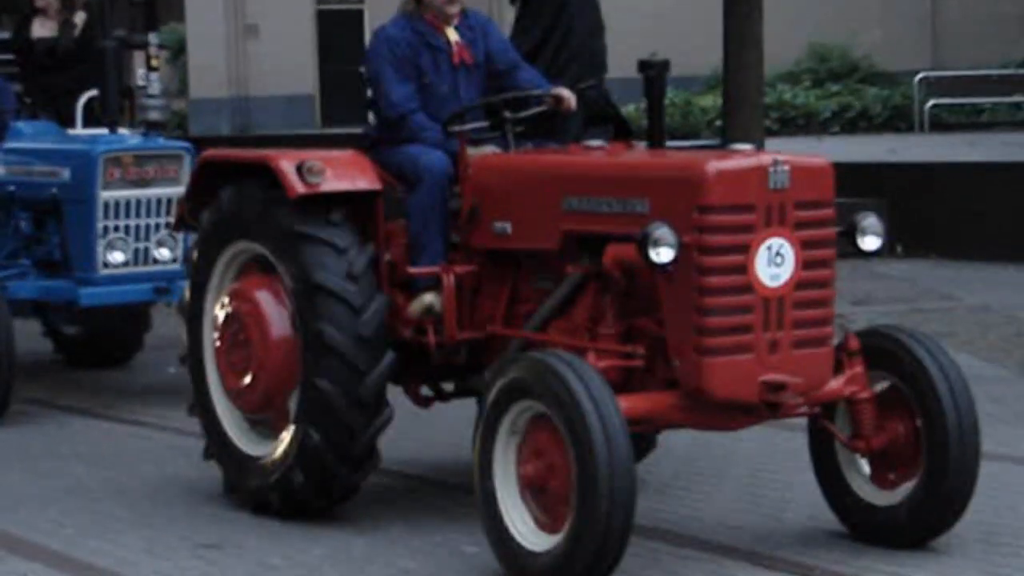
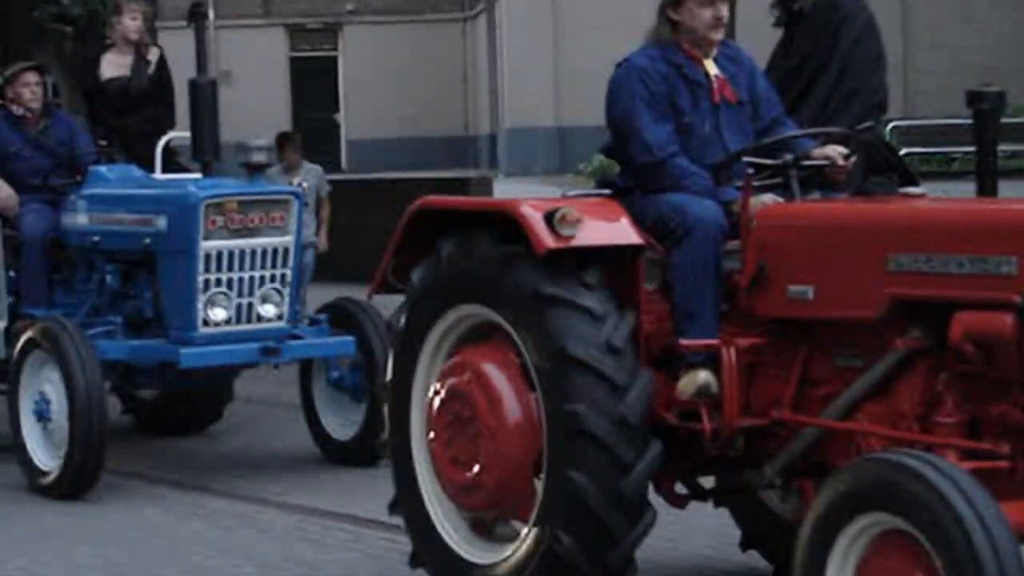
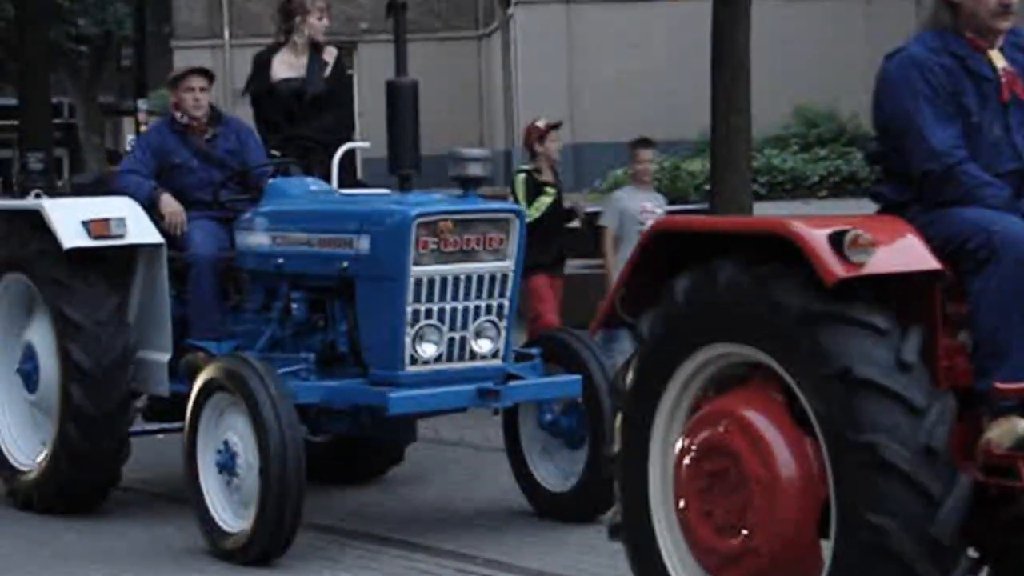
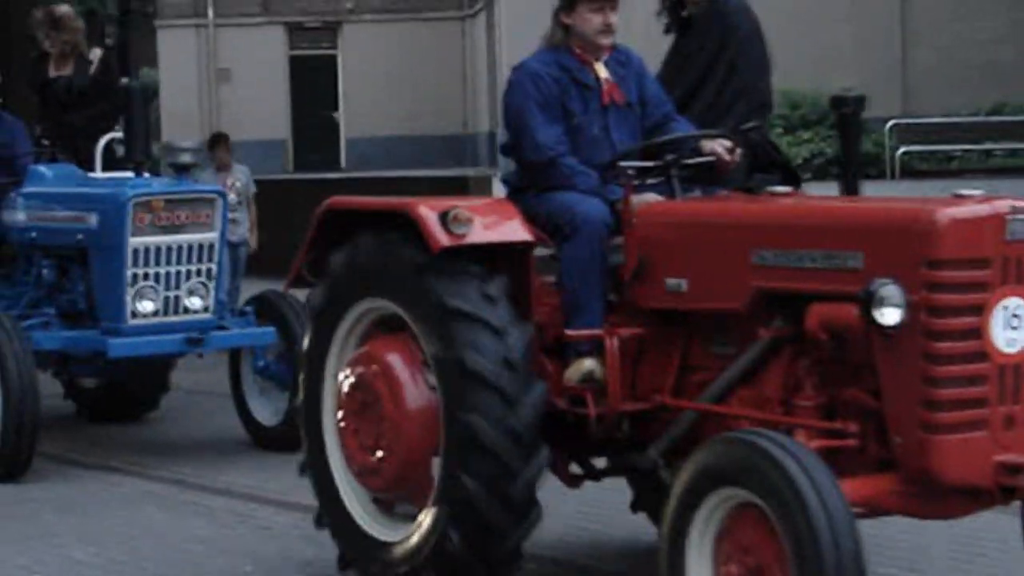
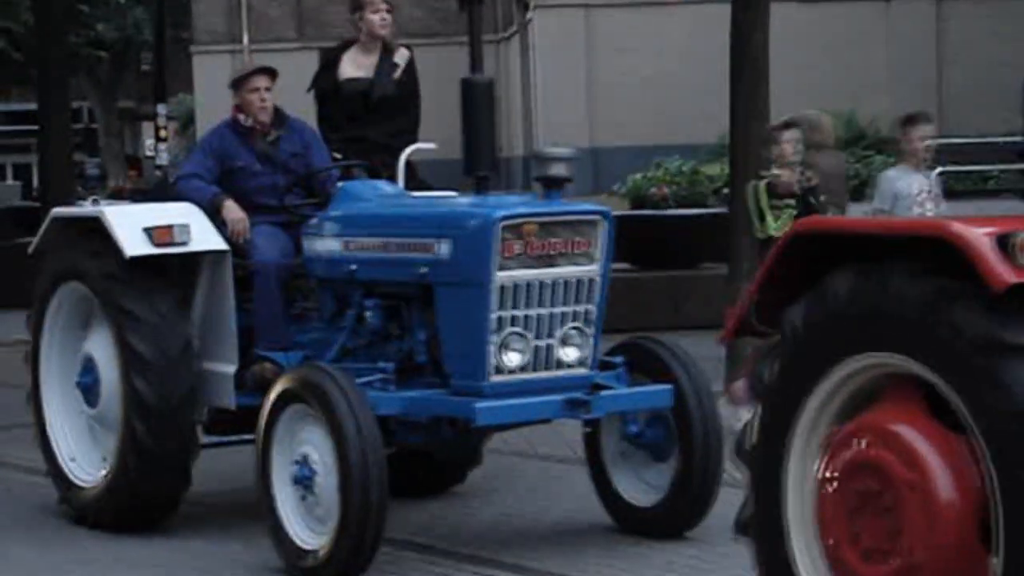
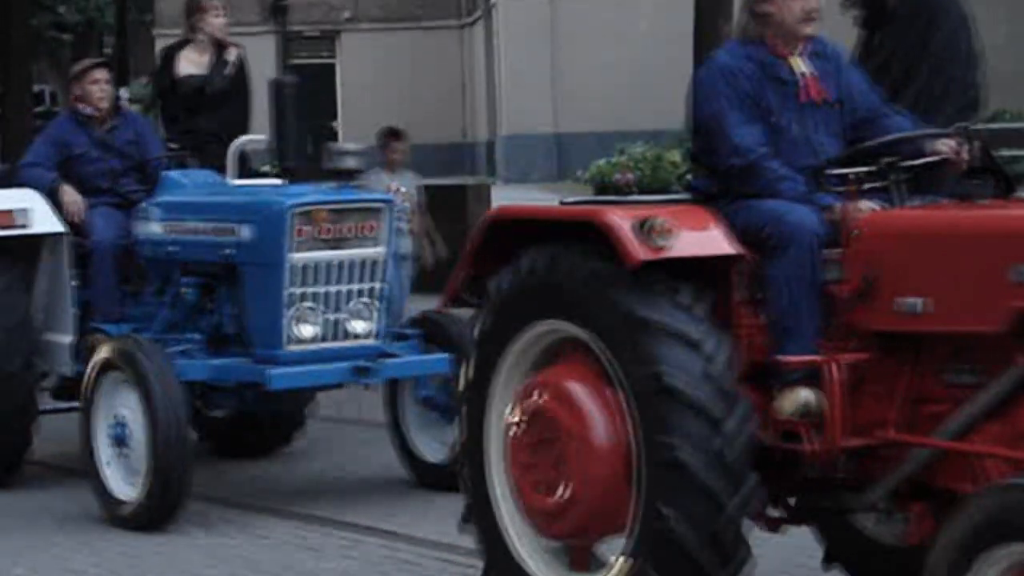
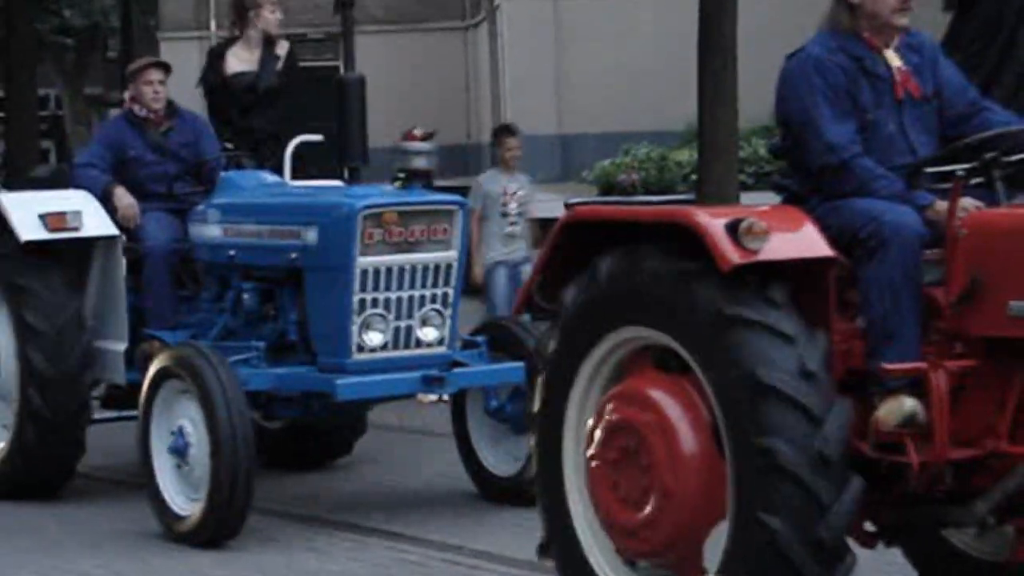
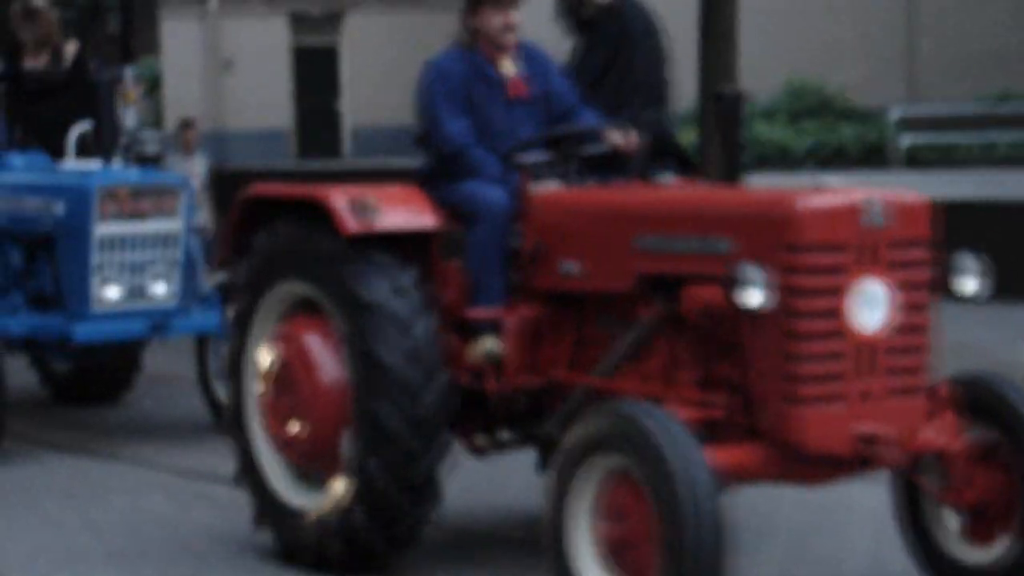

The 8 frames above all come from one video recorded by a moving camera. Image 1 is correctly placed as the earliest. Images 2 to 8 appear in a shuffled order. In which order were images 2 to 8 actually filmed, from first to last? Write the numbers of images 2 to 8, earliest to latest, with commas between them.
8, 4, 2, 6, 7, 3, 5
